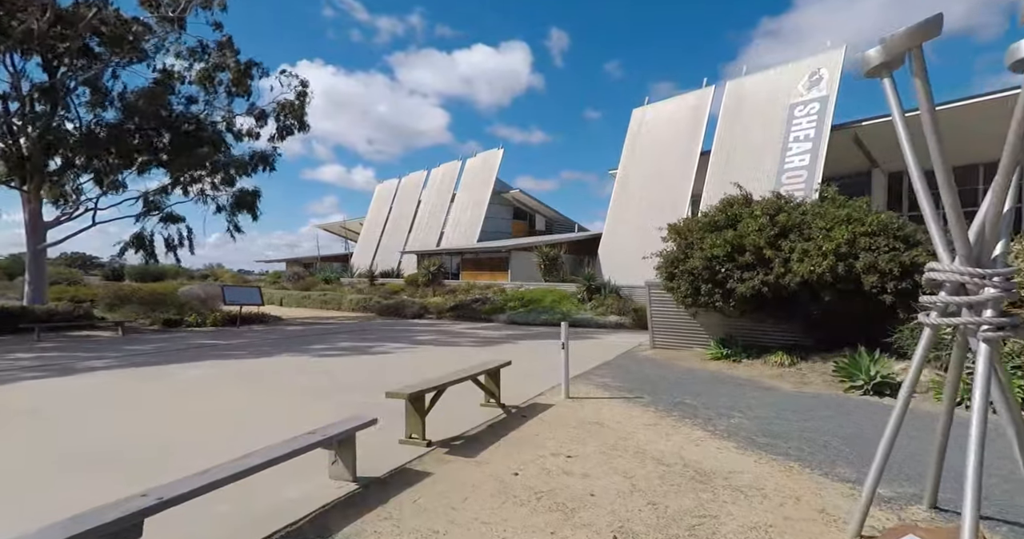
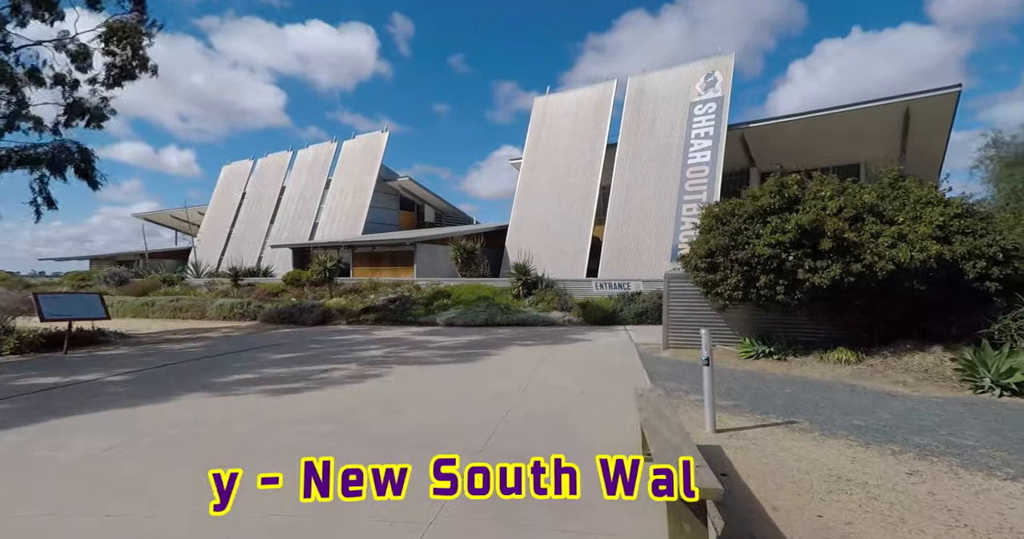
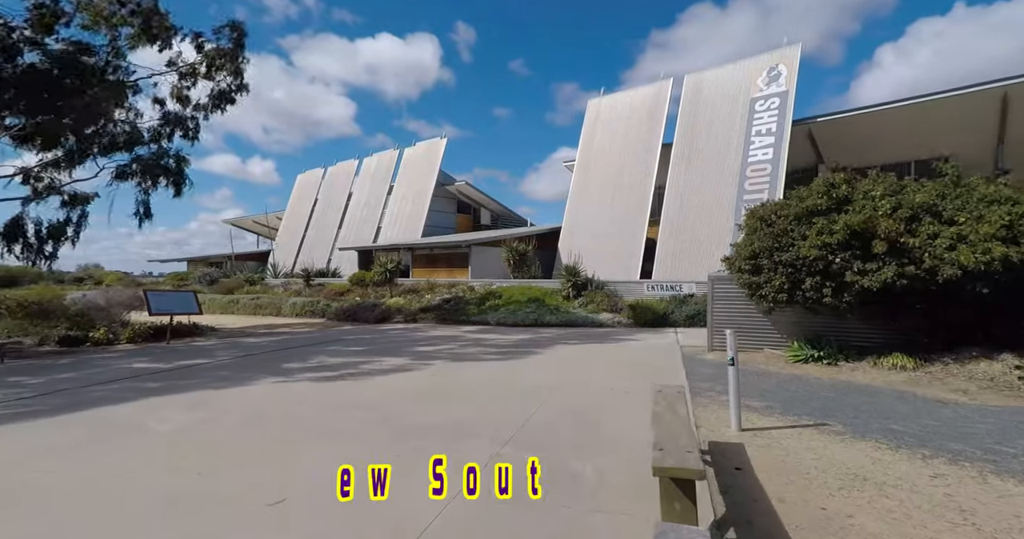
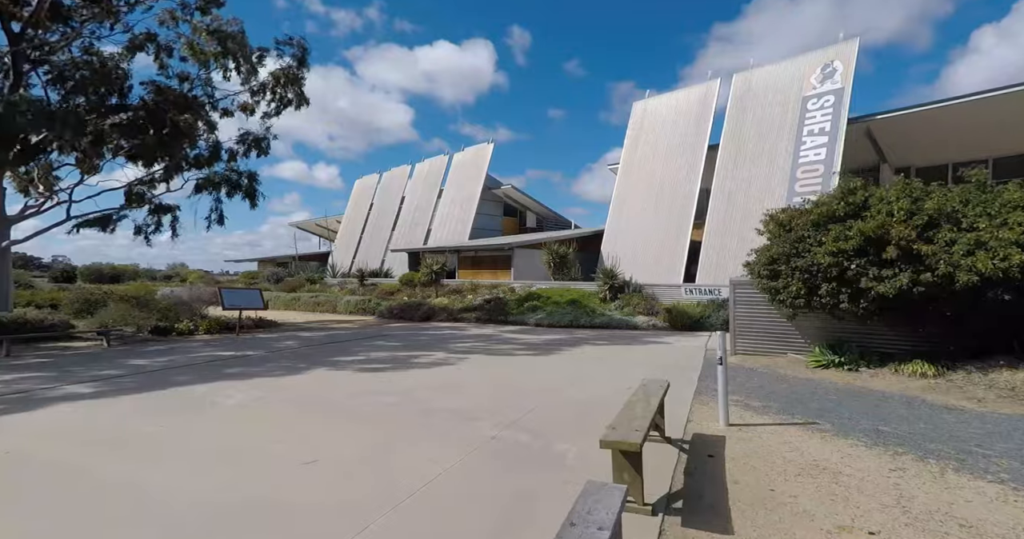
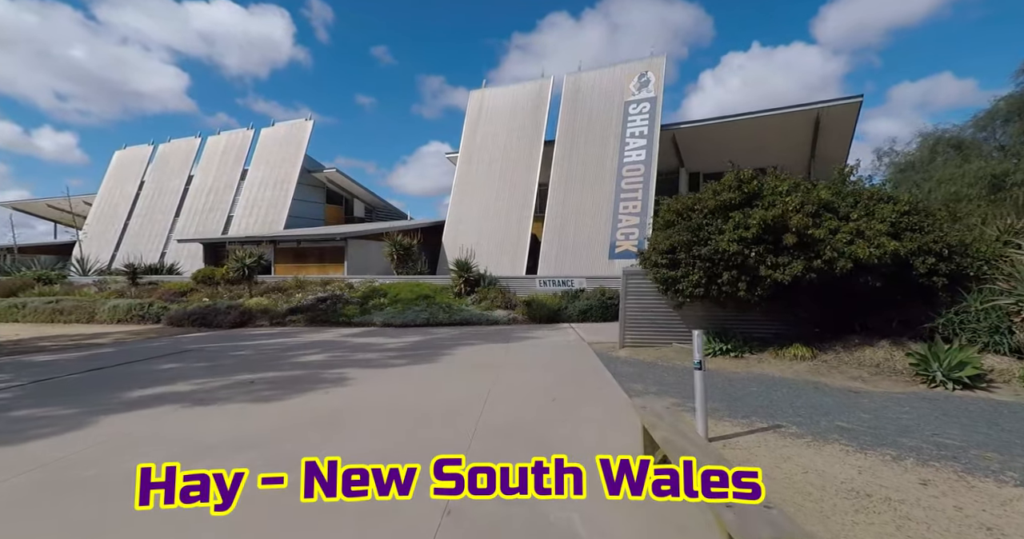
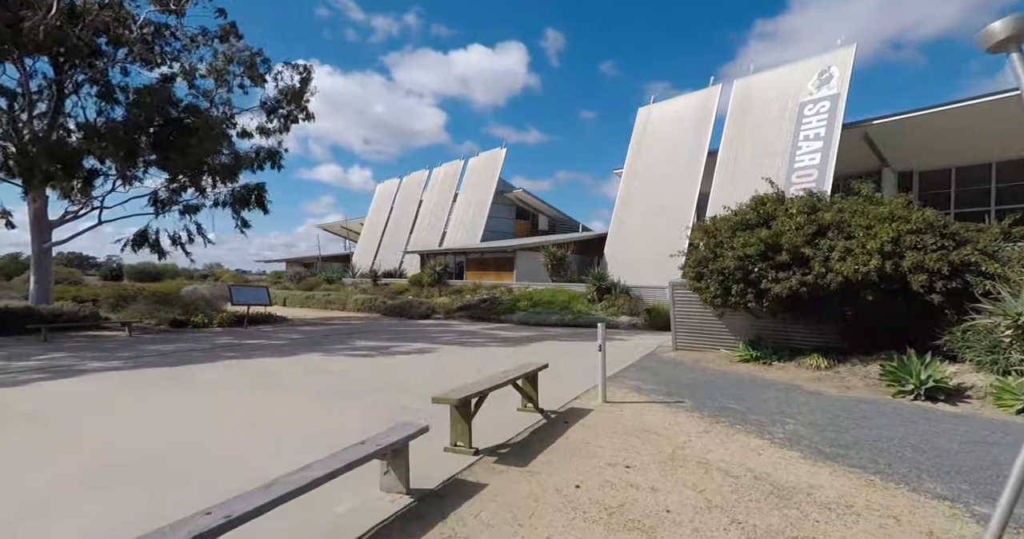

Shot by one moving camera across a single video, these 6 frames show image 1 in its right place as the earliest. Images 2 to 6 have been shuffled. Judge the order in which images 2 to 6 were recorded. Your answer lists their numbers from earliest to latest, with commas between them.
6, 4, 3, 2, 5
